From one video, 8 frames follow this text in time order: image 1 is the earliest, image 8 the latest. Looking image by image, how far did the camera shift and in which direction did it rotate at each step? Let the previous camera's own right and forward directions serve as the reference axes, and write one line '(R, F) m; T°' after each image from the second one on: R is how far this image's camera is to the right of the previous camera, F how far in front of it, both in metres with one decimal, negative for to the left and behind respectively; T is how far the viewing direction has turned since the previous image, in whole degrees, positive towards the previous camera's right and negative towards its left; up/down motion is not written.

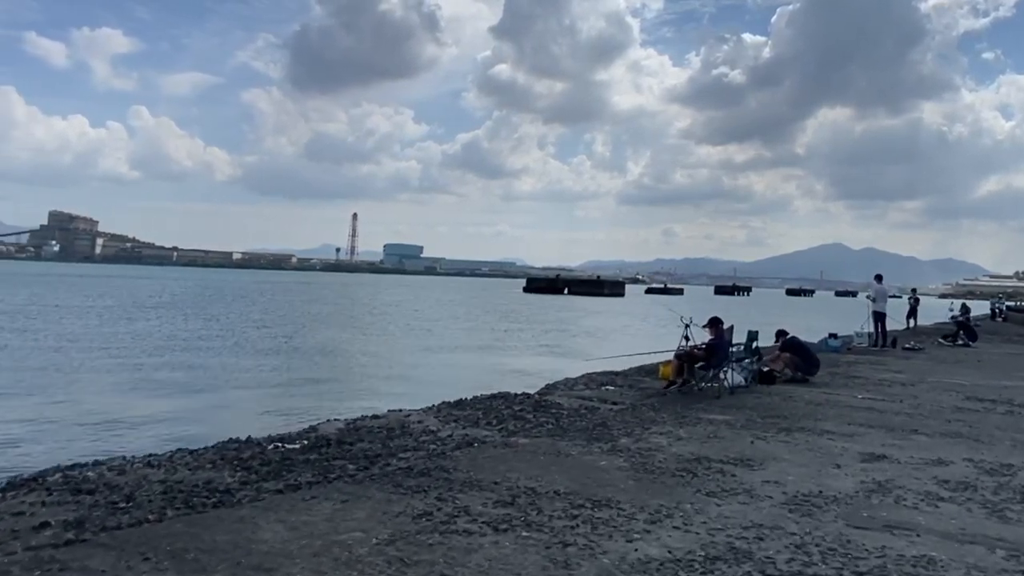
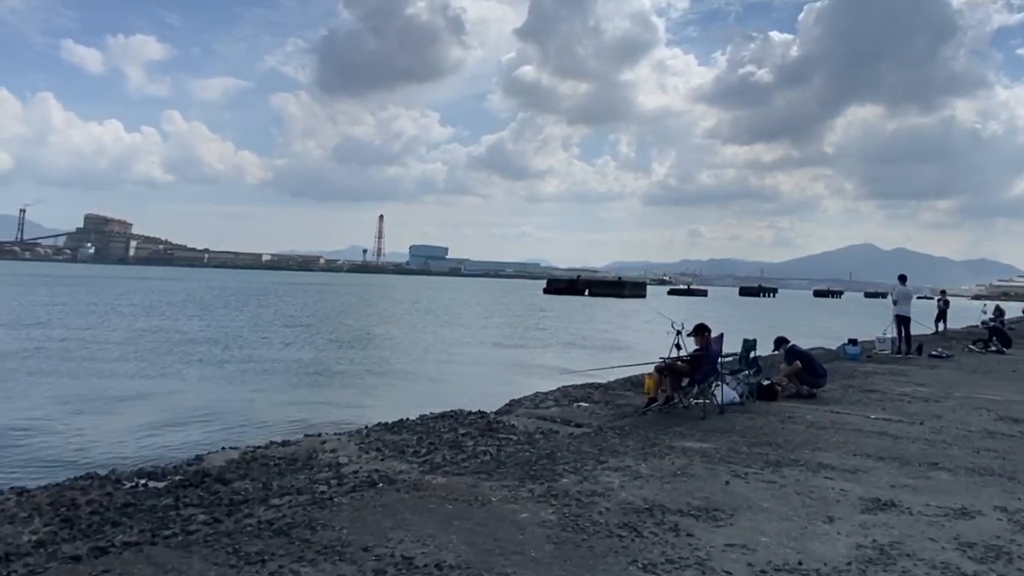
(+1.0, +1.6) m; -2°
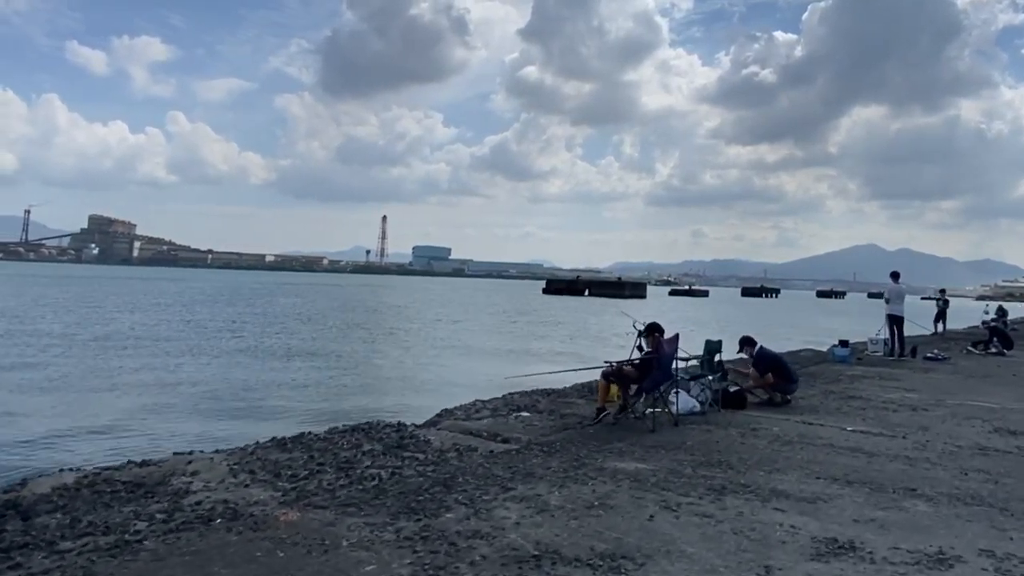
(+1.0, +1.3) m; 0°
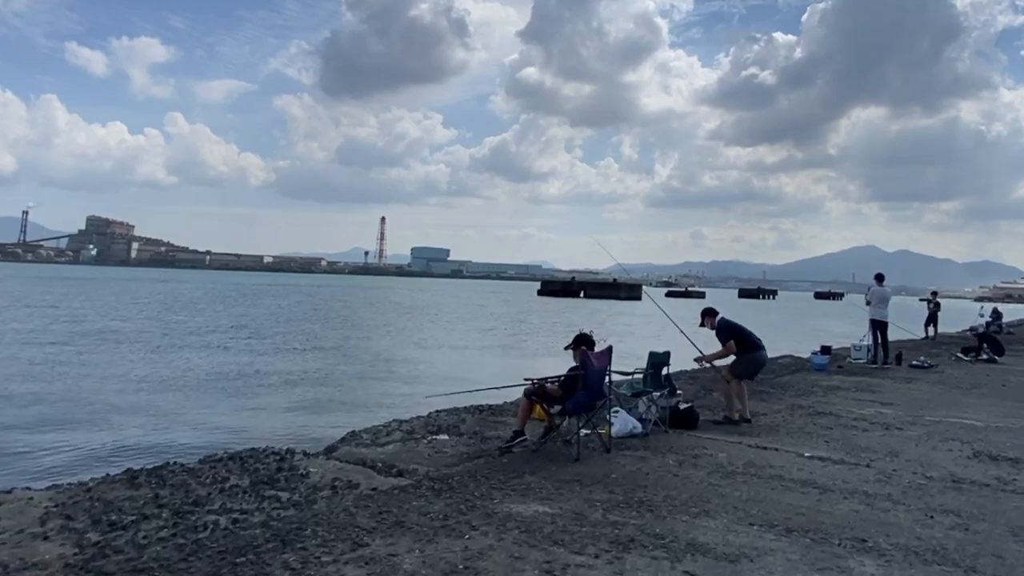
(+1.0, +1.2) m; 0°
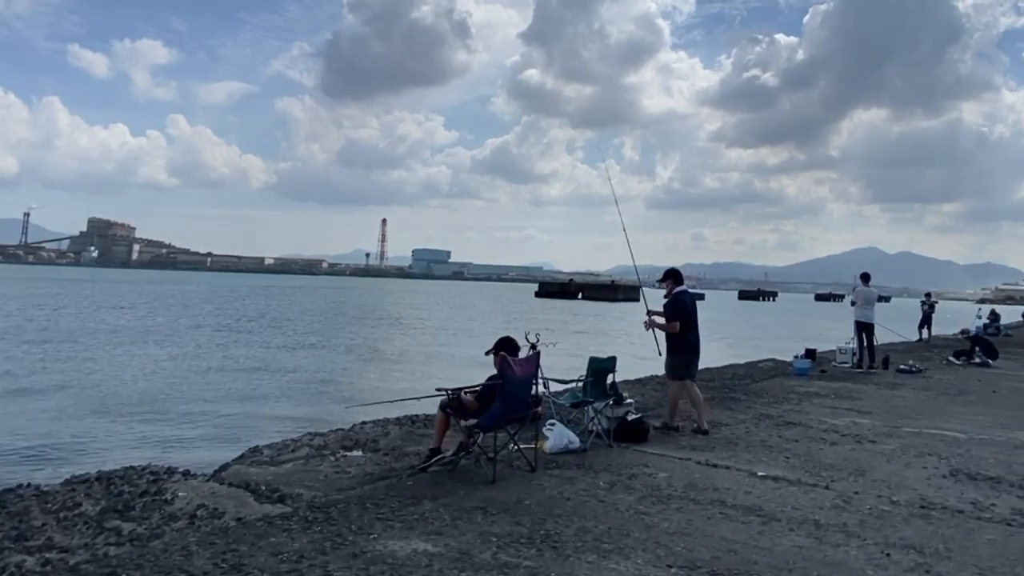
(+0.8, +0.9) m; 0°
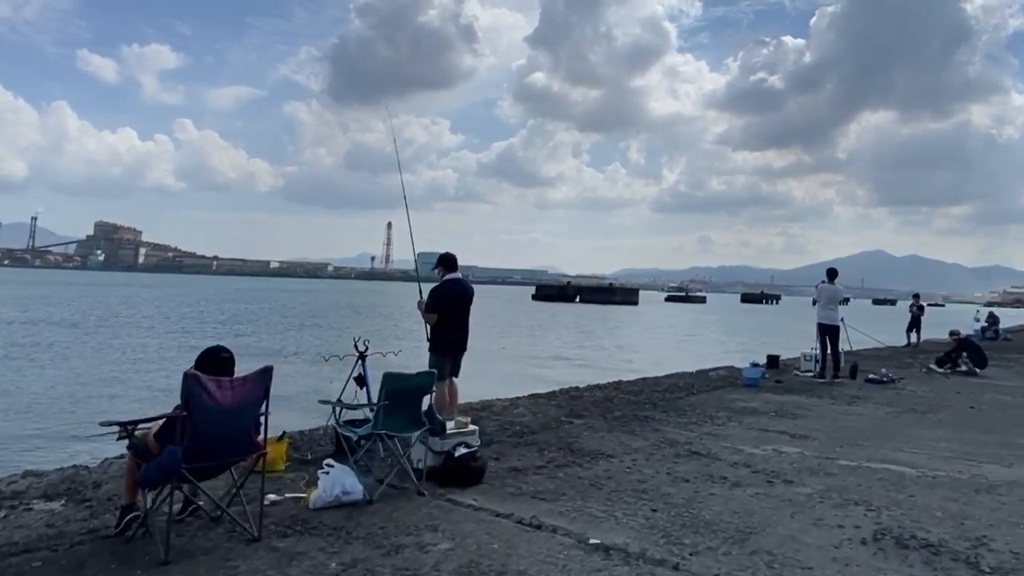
(+1.9, +2.2) m; -1°
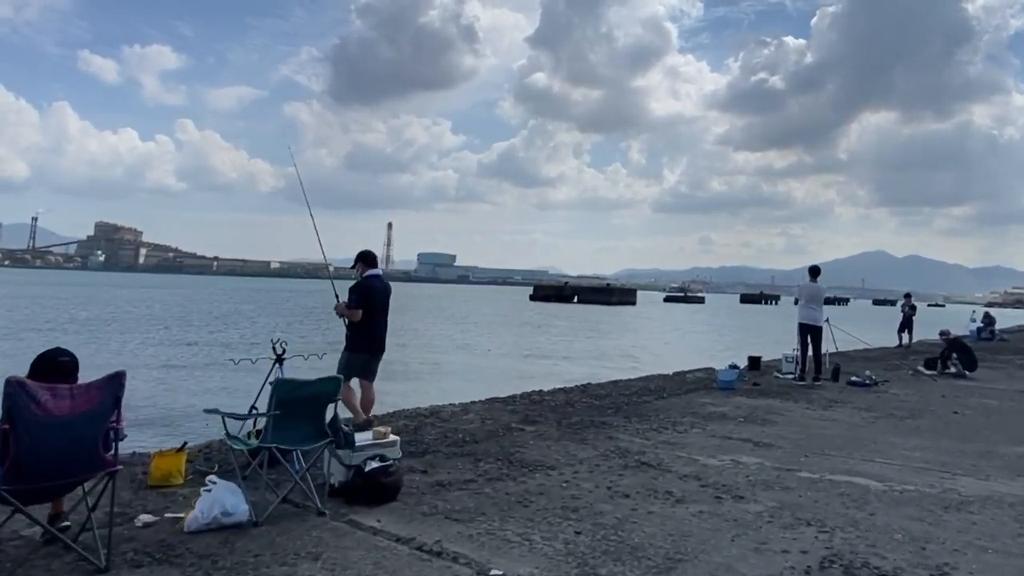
(+0.7, +0.6) m; 0°
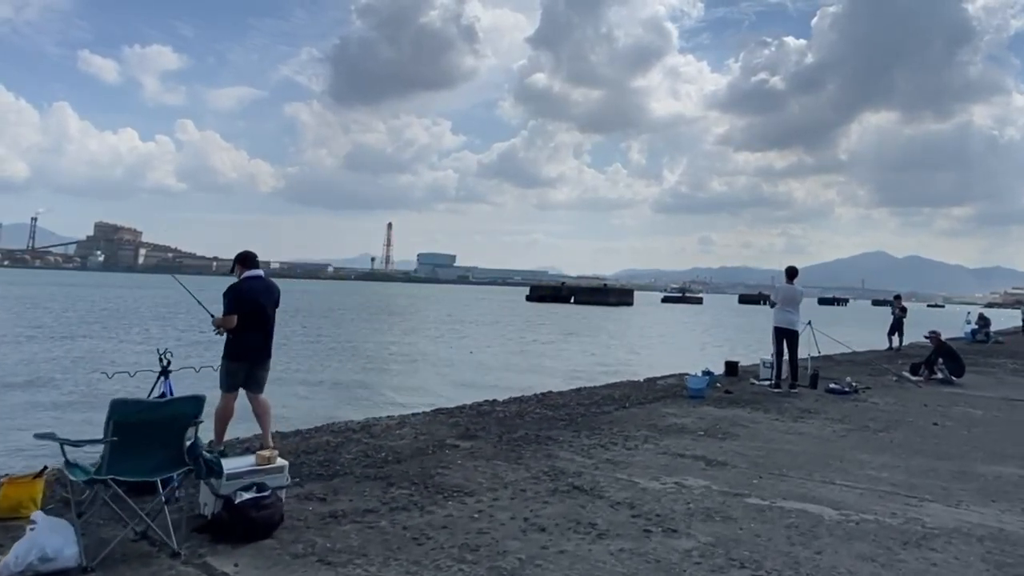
(+0.7, +0.8) m; 0°
